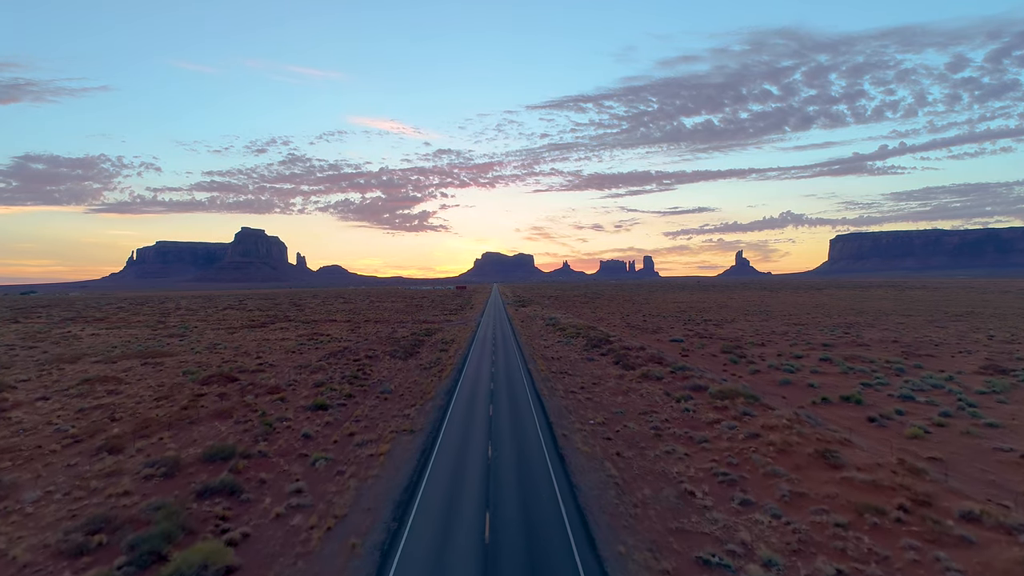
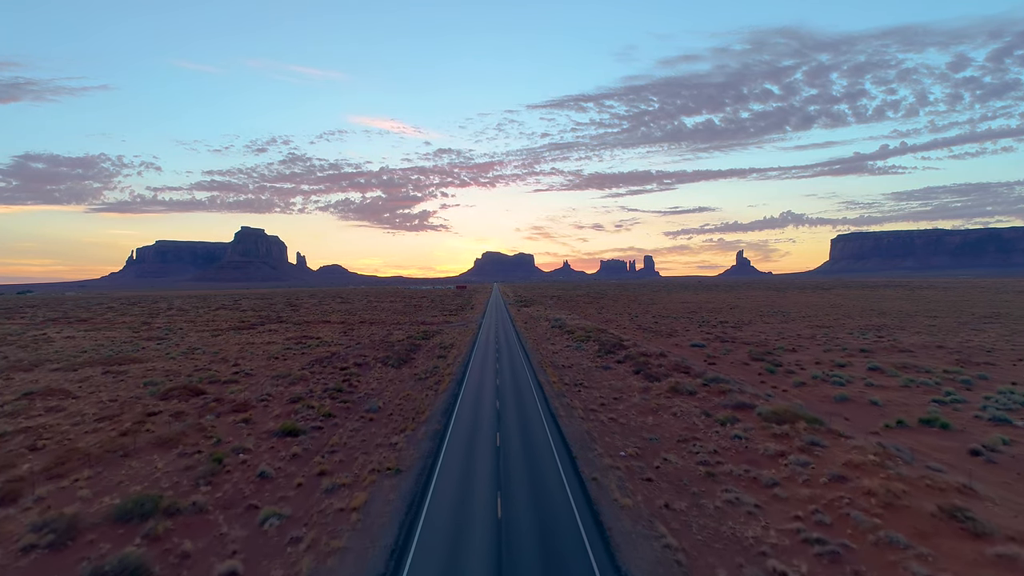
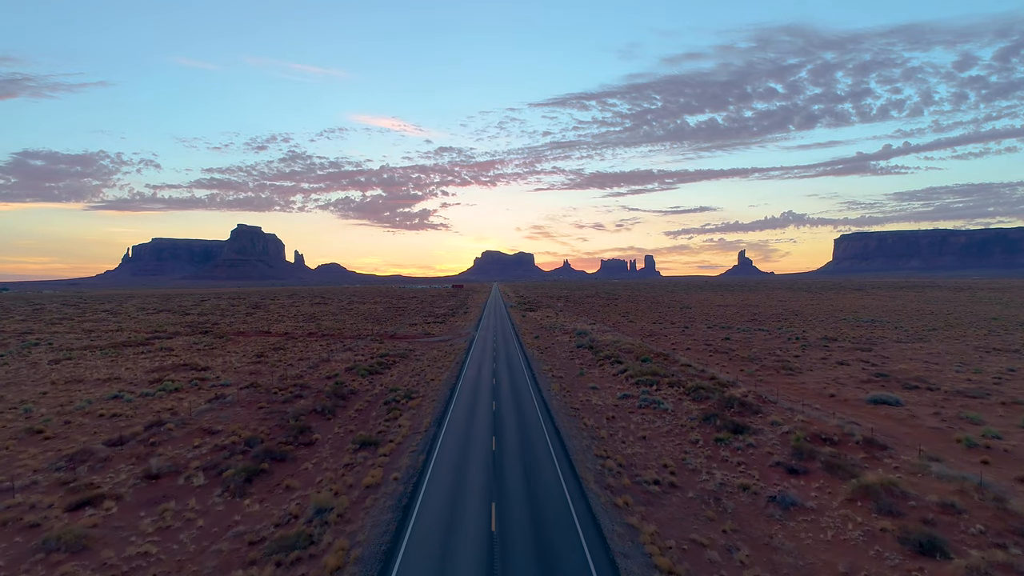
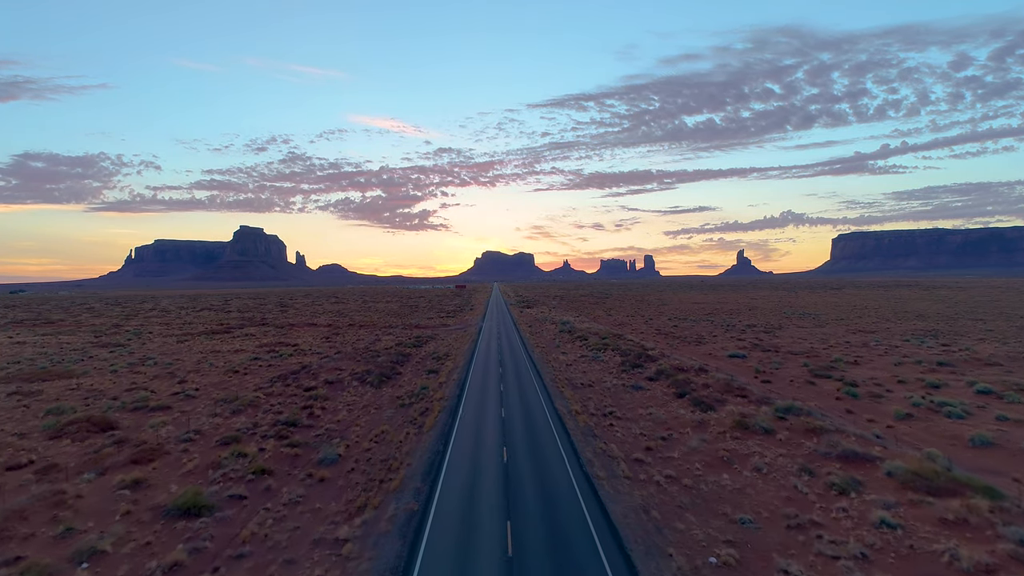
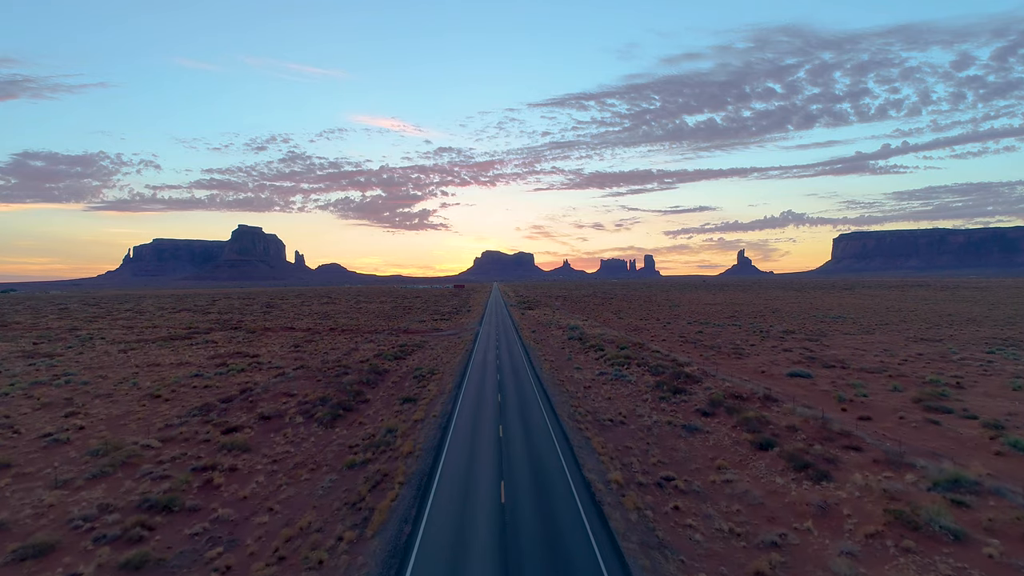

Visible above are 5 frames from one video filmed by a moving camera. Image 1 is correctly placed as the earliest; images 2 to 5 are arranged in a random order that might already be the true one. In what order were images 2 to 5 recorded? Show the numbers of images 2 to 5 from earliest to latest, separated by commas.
2, 4, 5, 3
